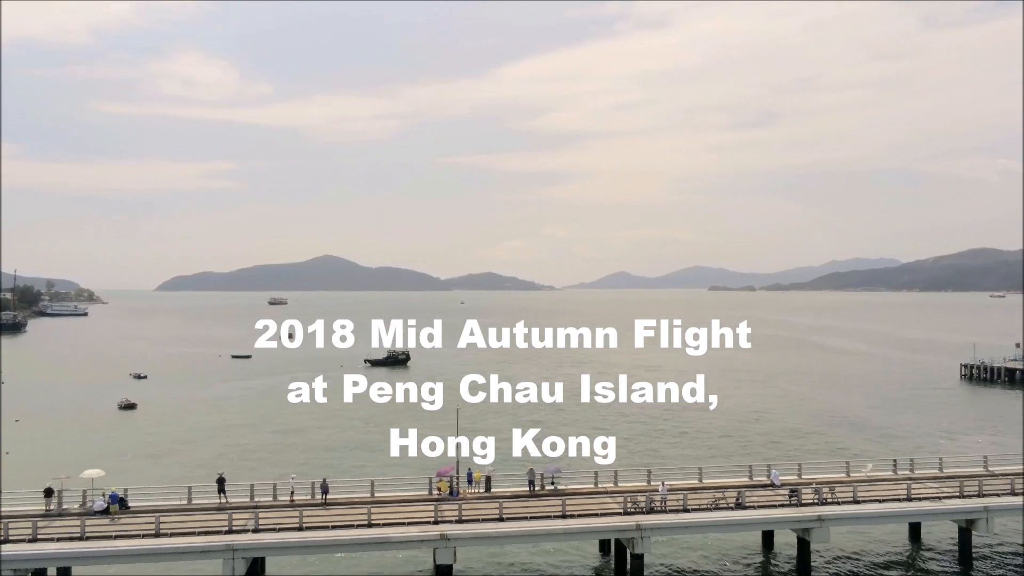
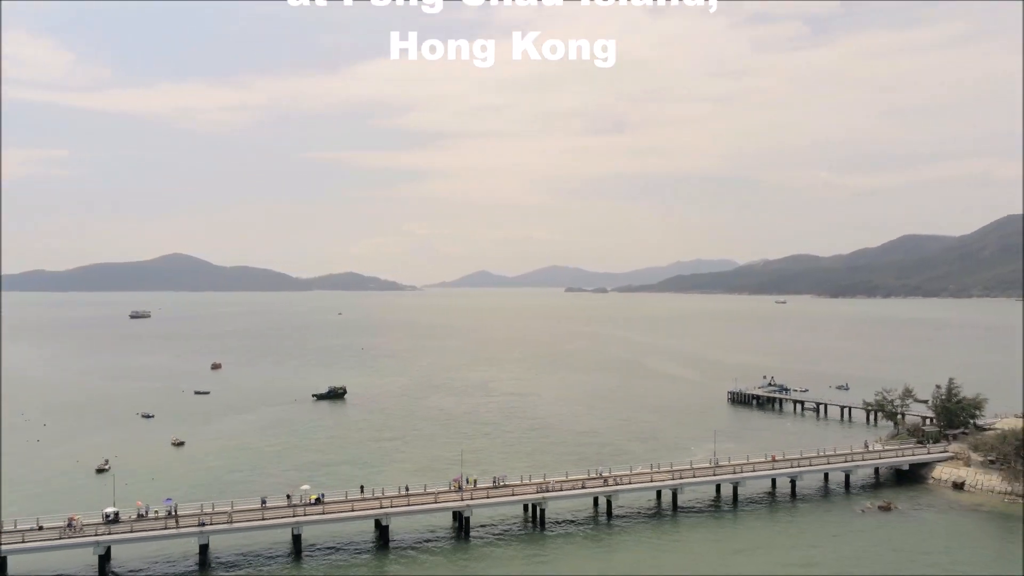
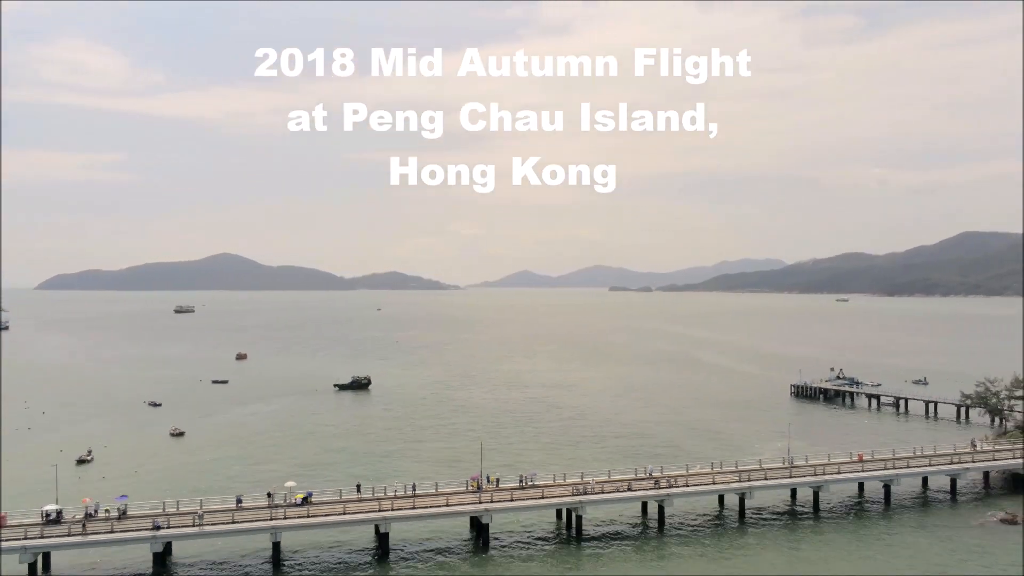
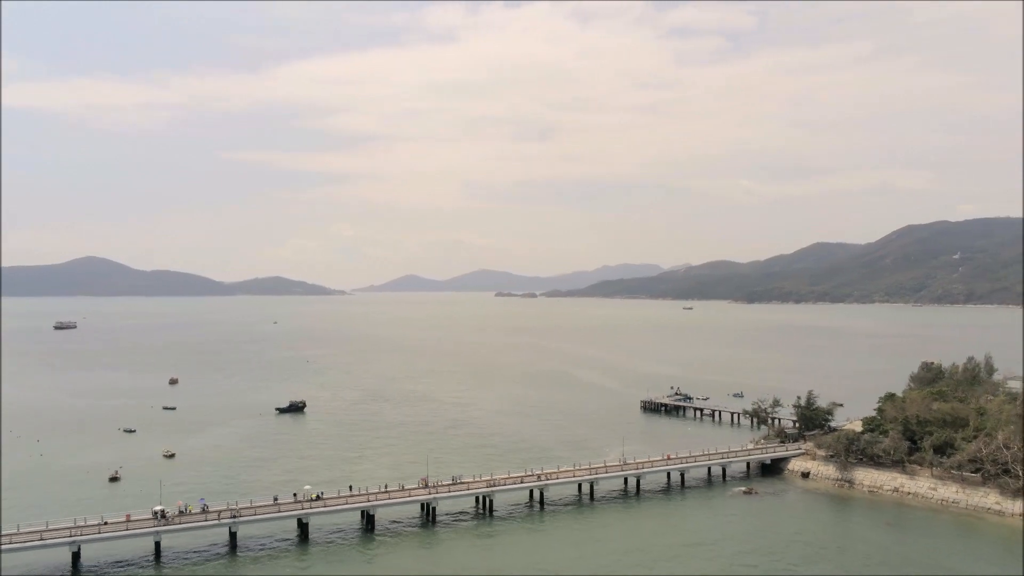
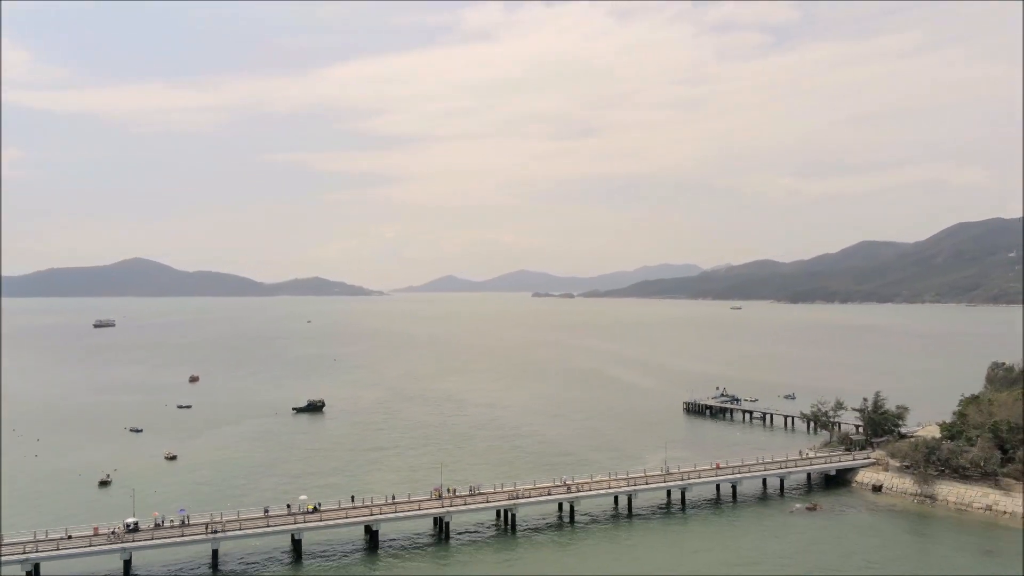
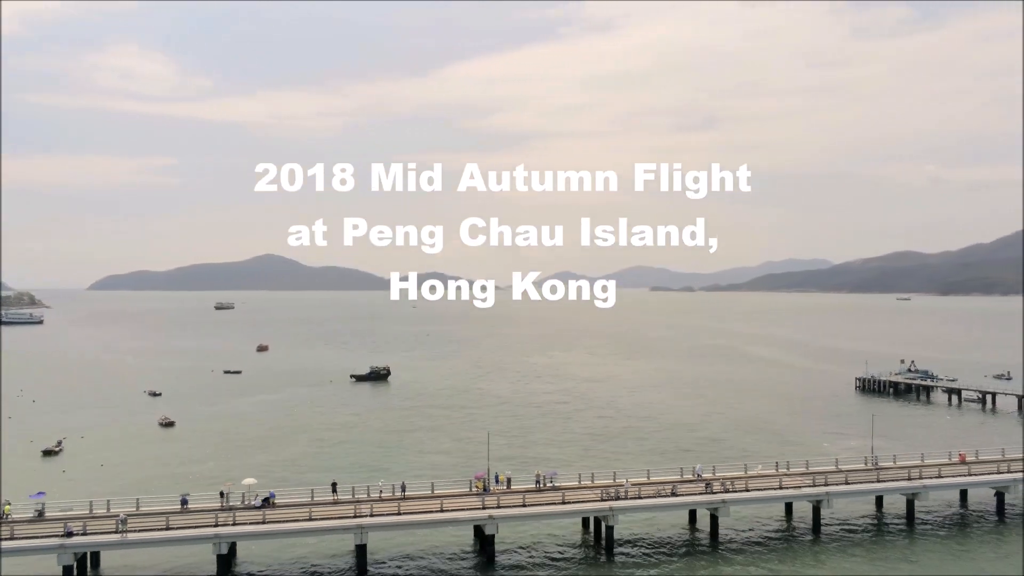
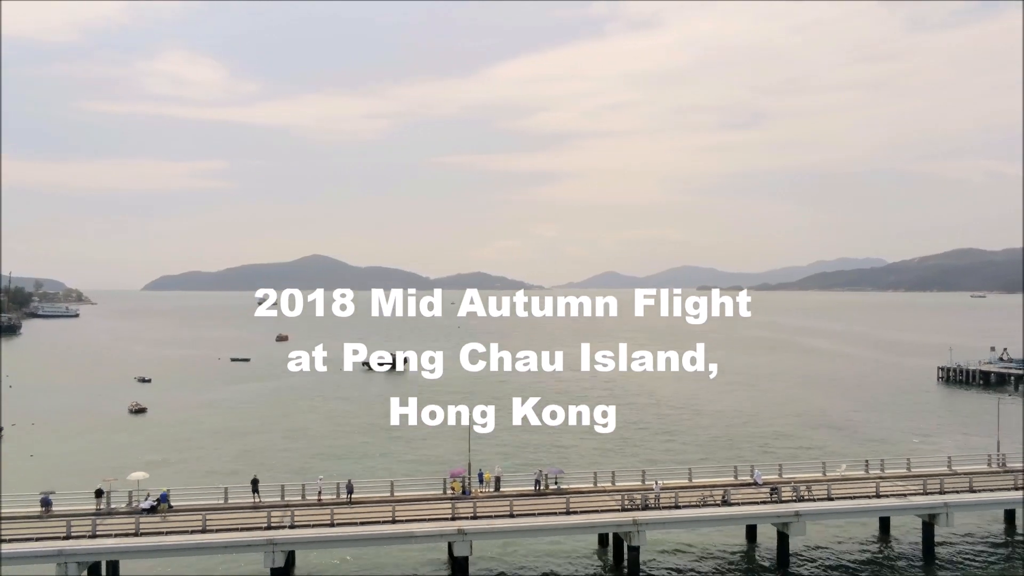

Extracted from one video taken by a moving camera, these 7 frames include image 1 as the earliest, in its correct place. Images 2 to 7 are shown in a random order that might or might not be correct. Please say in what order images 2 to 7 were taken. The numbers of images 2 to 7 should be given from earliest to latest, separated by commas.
7, 6, 3, 2, 5, 4
